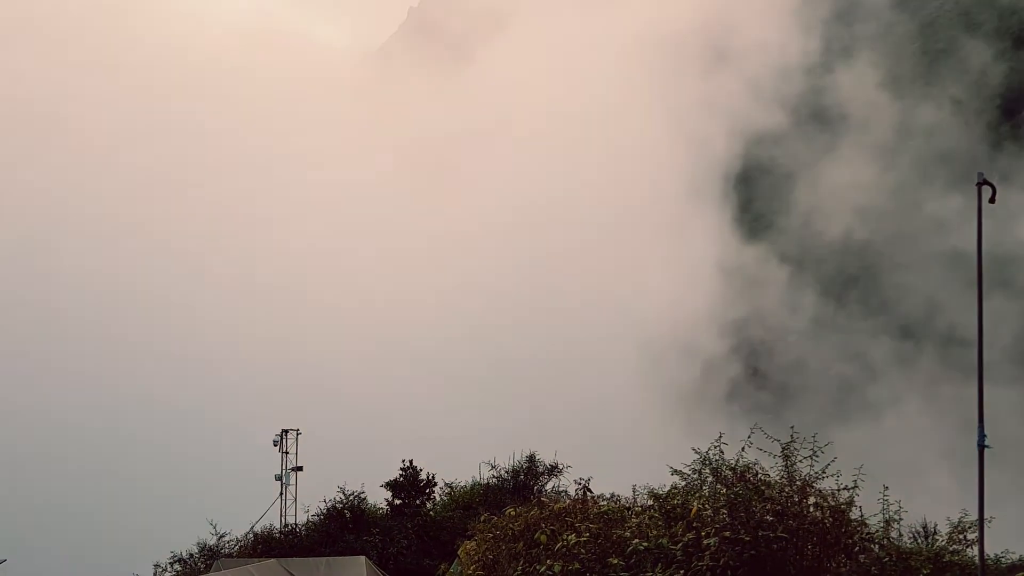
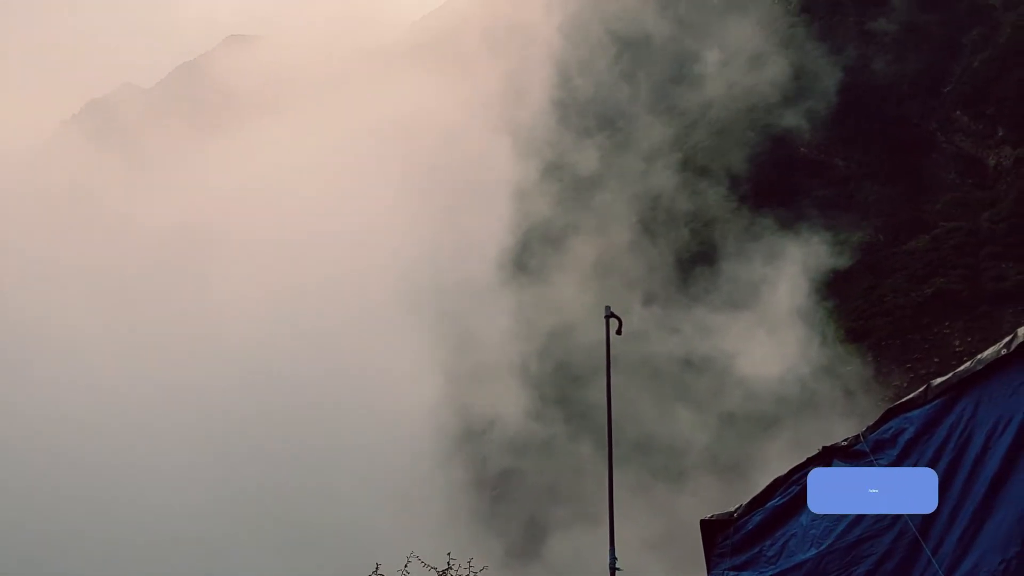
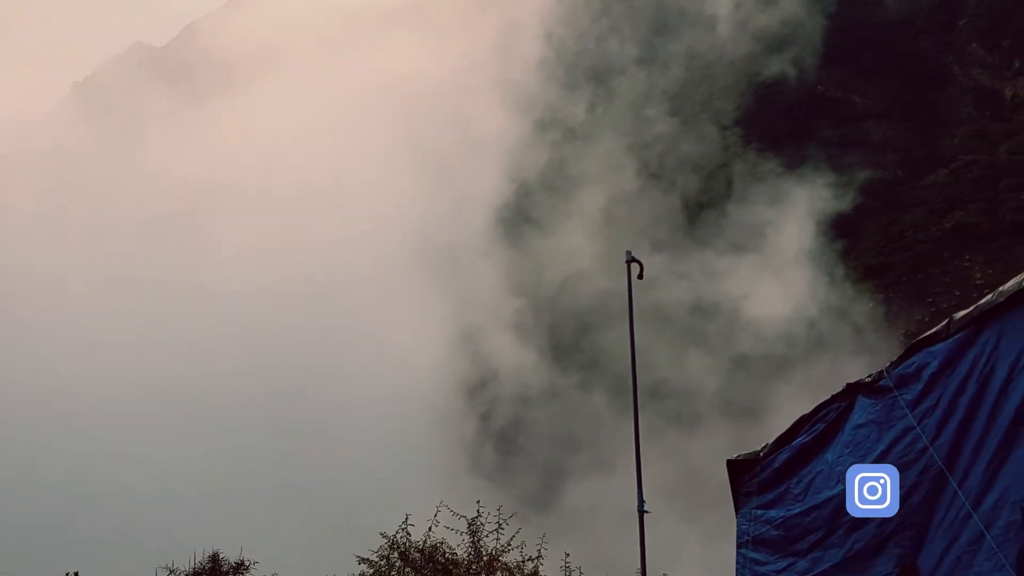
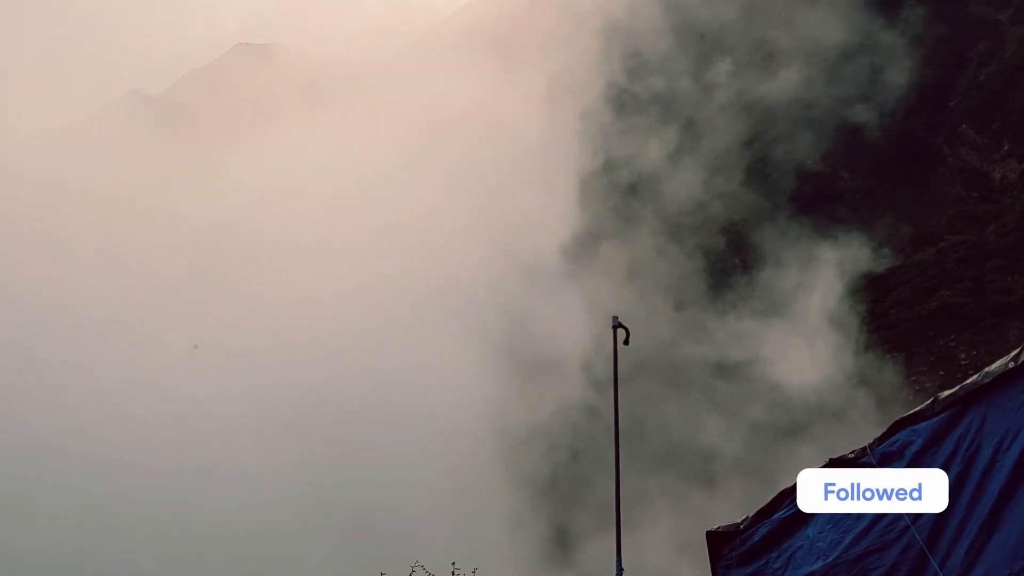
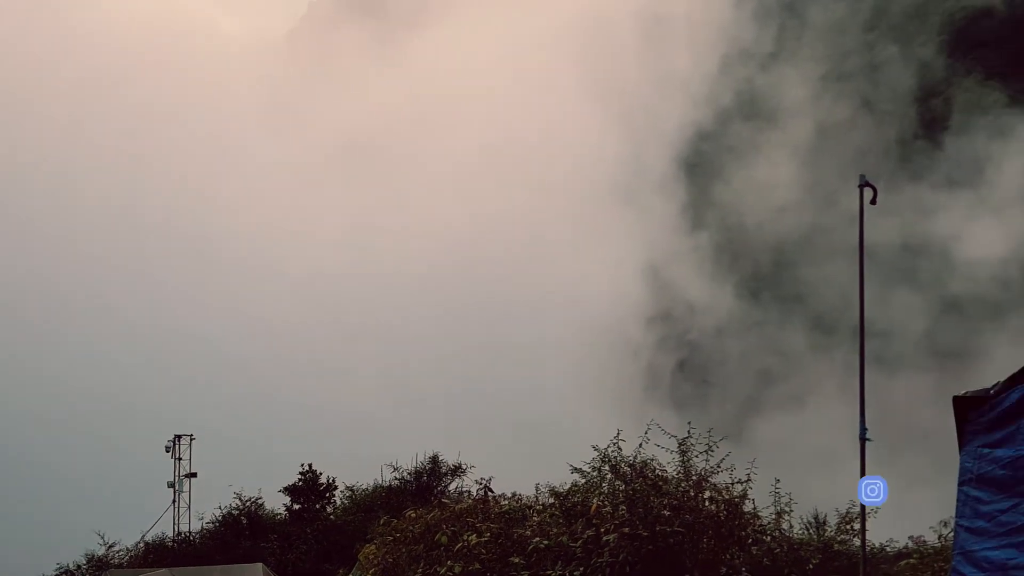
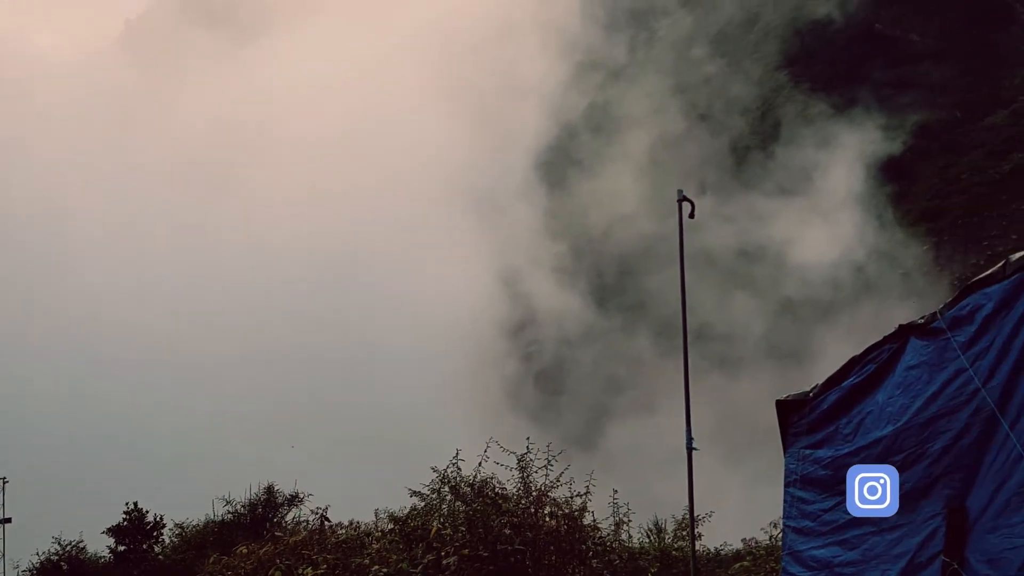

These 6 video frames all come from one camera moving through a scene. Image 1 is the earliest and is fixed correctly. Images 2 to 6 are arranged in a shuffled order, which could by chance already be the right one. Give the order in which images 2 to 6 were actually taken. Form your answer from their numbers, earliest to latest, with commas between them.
5, 6, 3, 2, 4
